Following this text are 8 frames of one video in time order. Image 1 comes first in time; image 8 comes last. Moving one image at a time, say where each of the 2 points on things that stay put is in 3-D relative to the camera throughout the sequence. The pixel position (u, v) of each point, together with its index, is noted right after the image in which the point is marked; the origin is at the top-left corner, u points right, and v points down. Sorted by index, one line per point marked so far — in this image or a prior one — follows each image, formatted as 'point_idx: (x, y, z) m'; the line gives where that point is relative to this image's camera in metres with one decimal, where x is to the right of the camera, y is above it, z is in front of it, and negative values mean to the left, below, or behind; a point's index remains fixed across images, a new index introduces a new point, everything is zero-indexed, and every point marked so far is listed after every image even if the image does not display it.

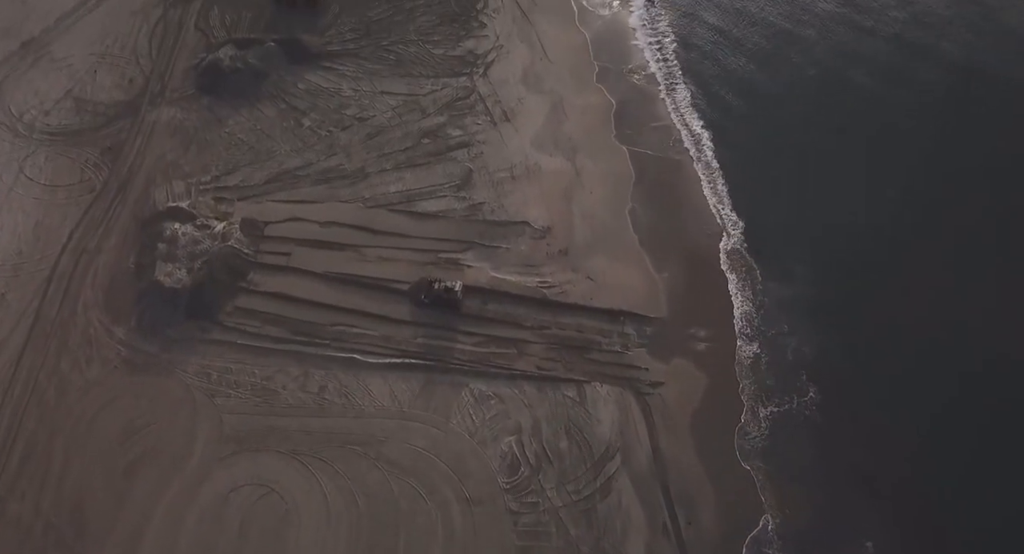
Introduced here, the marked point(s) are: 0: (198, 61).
0: (-7.3, +5.0, +20.0) m
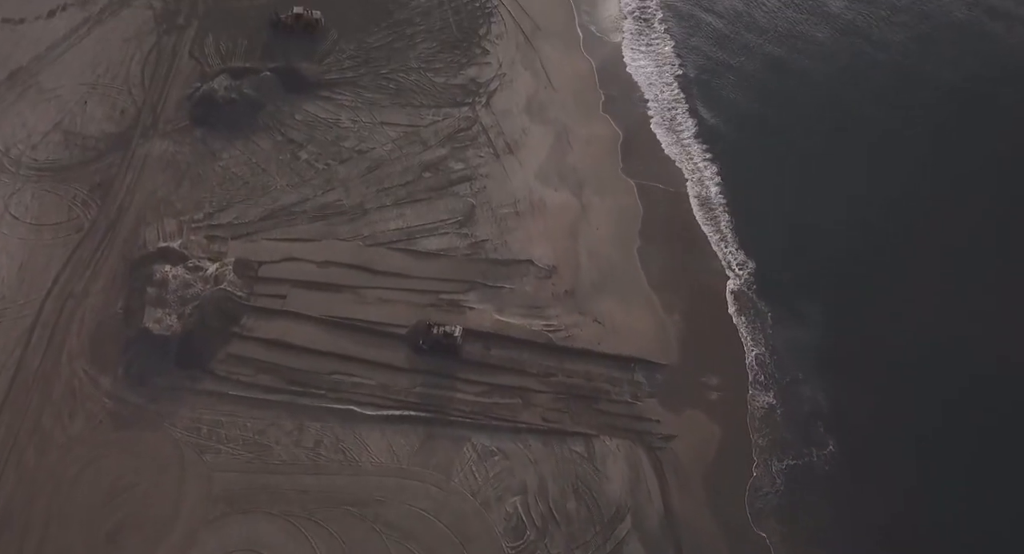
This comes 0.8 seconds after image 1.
0: (-7.2, +4.2, +19.4) m
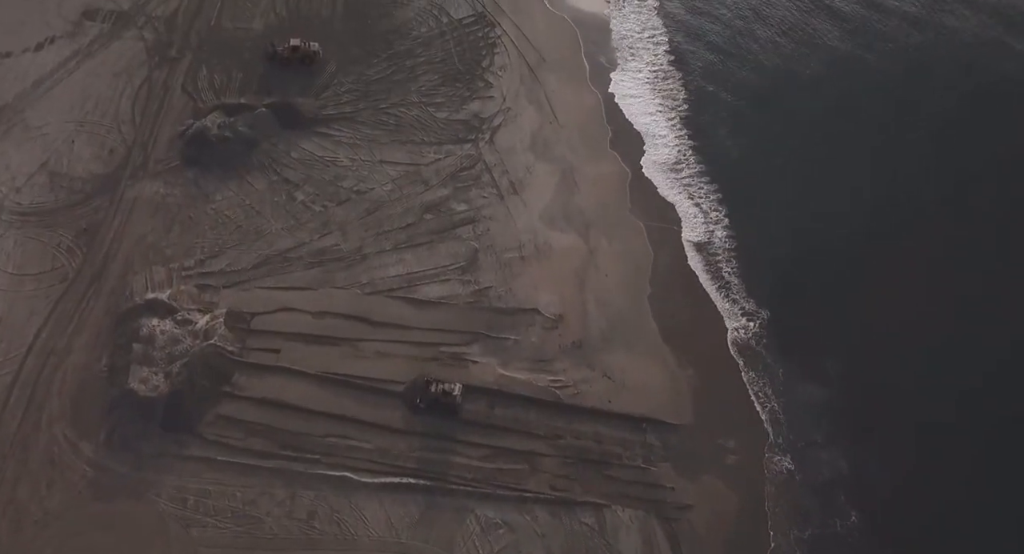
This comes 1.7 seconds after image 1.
0: (-7.1, +3.2, +18.6) m
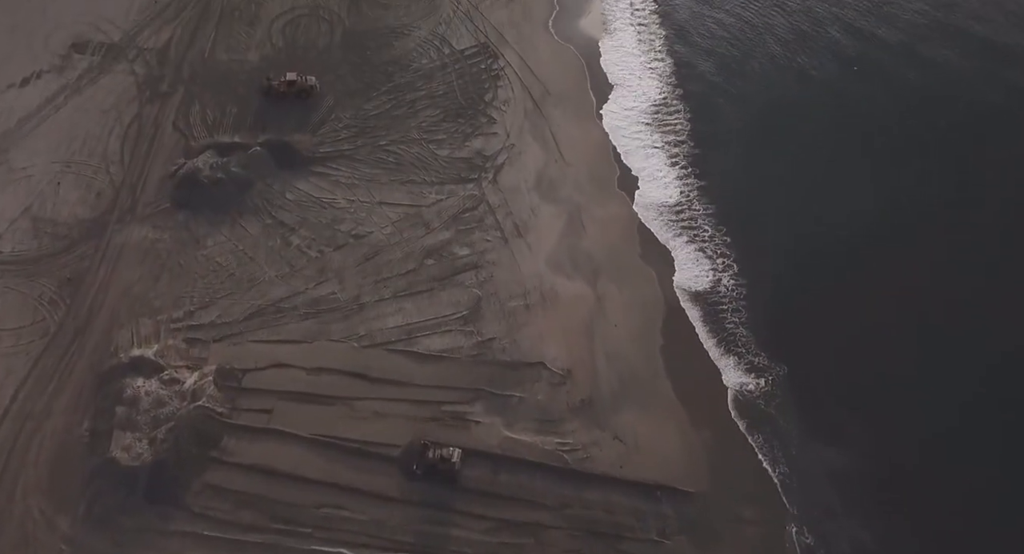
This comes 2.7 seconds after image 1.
0: (-7.0, +2.2, +17.9) m
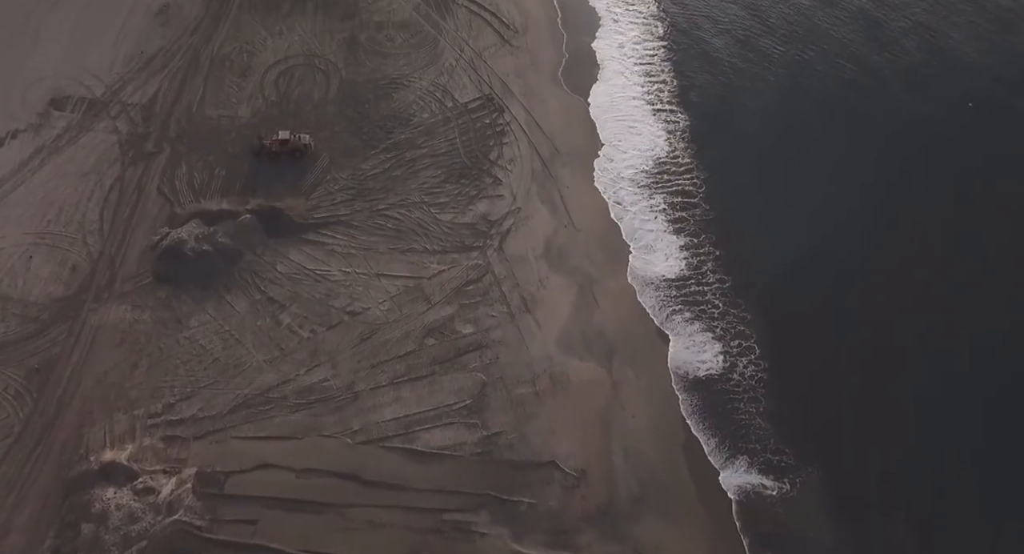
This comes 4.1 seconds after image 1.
0: (-6.8, +0.7, +16.6) m
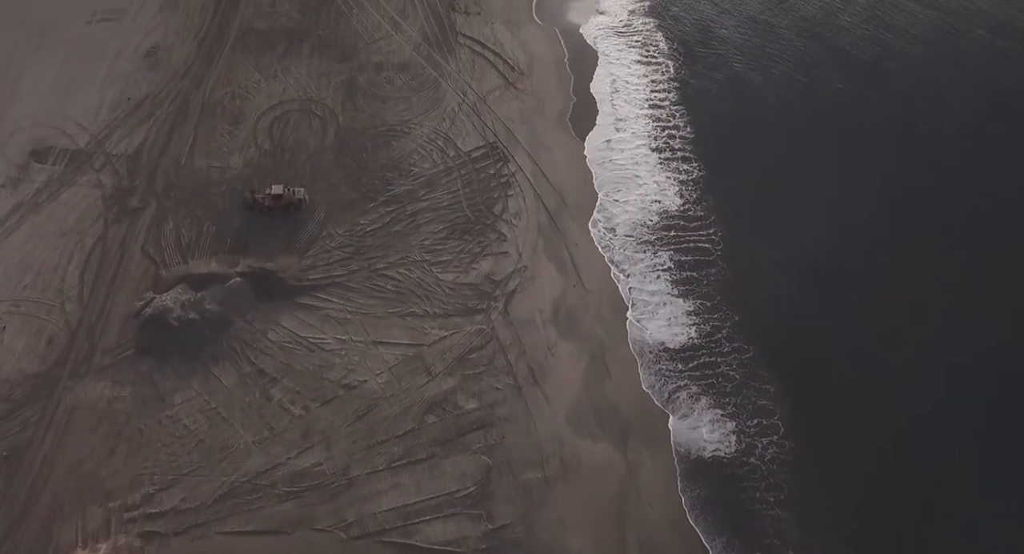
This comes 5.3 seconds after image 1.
0: (-6.7, -0.5, +15.6) m
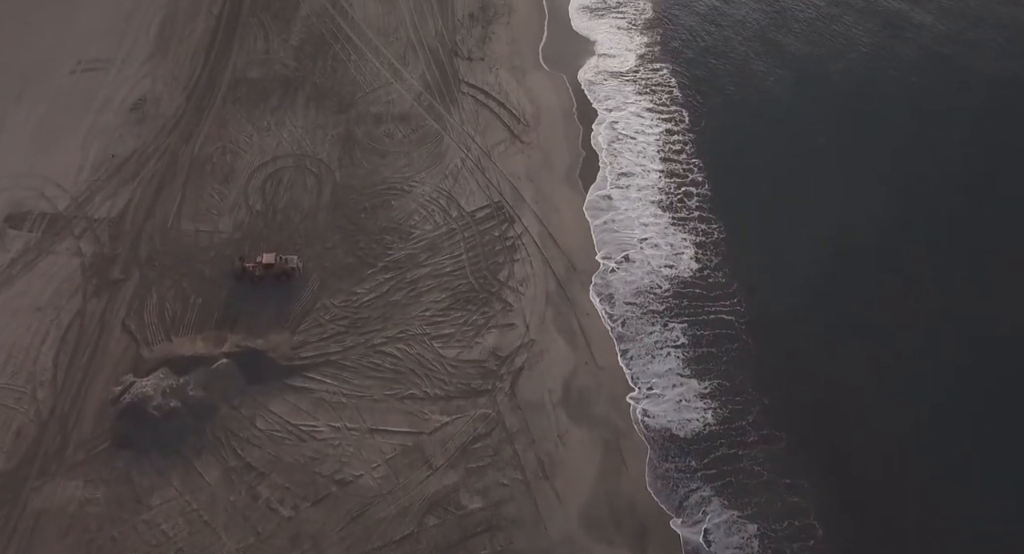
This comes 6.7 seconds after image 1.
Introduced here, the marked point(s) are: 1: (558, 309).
0: (-6.6, -2.0, +14.4) m
1: (+0.9, -0.7, +16.9) m
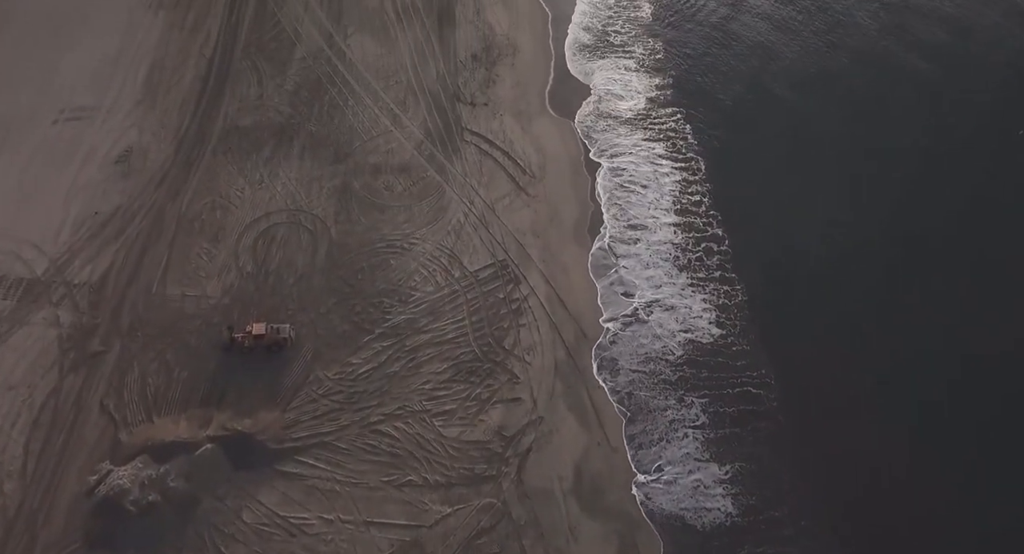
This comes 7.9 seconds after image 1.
0: (-6.5, -3.2, +13.3) m
1: (+1.0, -2.0, +15.8) m
